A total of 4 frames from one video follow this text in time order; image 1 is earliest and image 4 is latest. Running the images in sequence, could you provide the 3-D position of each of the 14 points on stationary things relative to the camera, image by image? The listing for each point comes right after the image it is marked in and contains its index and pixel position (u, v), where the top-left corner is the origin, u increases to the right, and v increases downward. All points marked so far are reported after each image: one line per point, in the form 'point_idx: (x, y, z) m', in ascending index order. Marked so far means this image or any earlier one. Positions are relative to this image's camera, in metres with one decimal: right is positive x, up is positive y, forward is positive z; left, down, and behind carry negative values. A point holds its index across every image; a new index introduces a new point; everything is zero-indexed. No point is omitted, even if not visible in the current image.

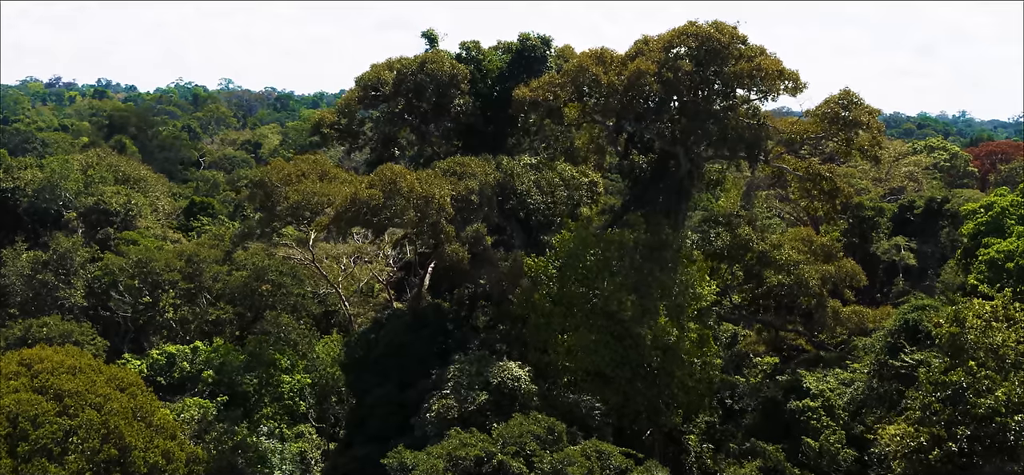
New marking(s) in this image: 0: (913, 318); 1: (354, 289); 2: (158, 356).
0: (+7.2, -1.4, +13.2) m
1: (-4.0, -1.3, +19.1) m
2: (-7.6, -2.5, +15.8) m
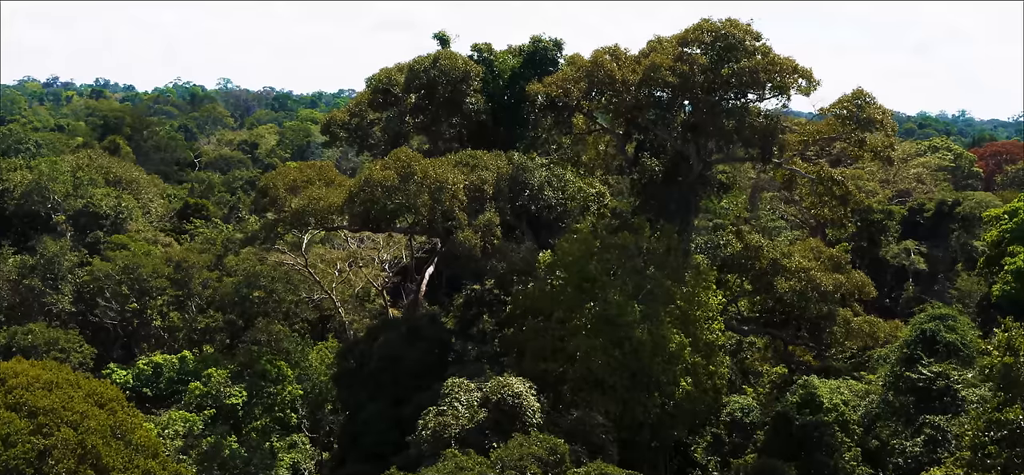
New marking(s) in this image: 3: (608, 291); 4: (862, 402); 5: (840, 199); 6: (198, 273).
0: (+7.2, -1.6, +12.7) m
1: (-4.1, -1.4, +18.5) m
2: (-7.6, -2.7, +15.2) m
3: (+1.6, -0.9, +12.8) m
4: (+6.0, -2.8, +12.6) m
5: (+6.2, +0.7, +13.9) m
6: (-7.9, -0.9, +18.4) m
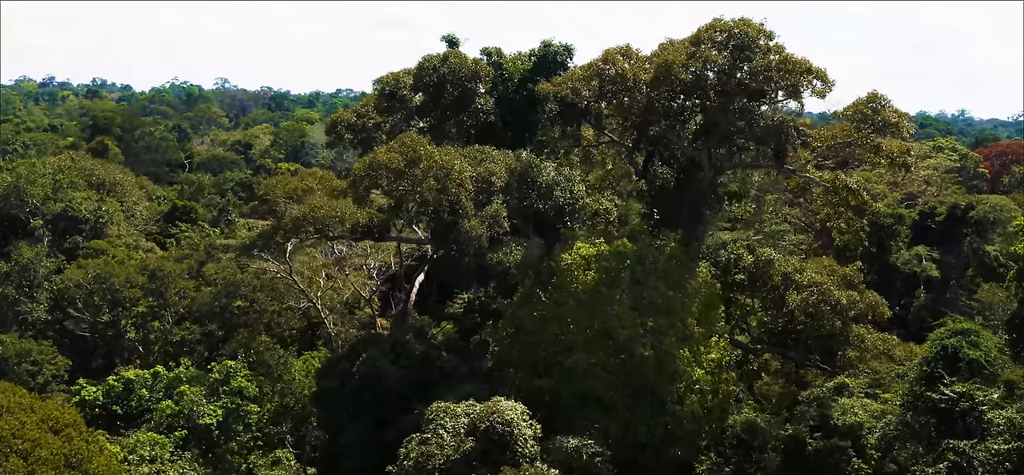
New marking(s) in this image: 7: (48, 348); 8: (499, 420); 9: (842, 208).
0: (+7.1, -1.7, +11.8) m
1: (-4.2, -1.6, +17.7) m
2: (-7.7, -2.8, +14.3) m
3: (+1.5, -1.1, +12.0) m
4: (+5.9, -3.0, +11.8) m
5: (+6.1, +0.5, +13.1) m
6: (-8.0, -1.1, +17.5) m
7: (-10.7, -2.6, +17.1) m
8: (-0.2, -2.5, +9.9) m
9: (+5.9, +0.5, +13.1) m
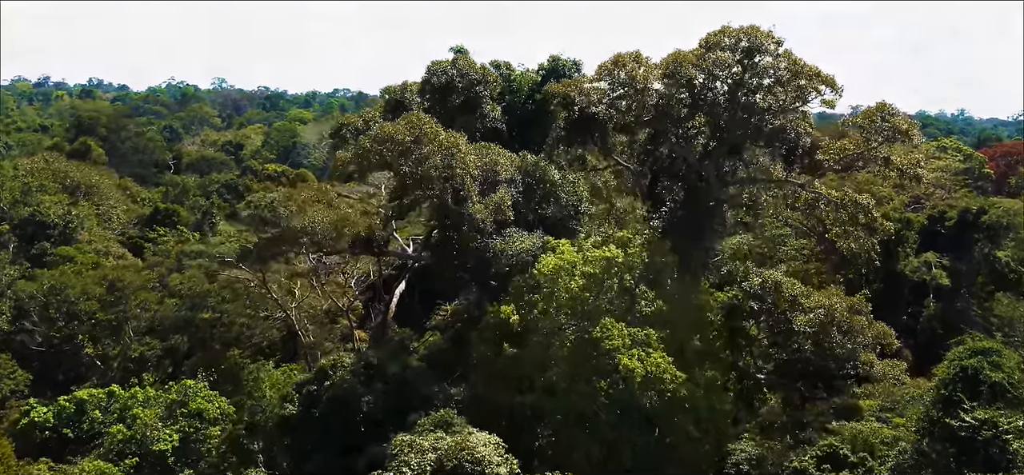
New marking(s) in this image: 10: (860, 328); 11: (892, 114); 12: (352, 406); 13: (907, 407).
0: (+6.8, -1.9, +10.8) m
1: (-4.5, -1.8, +16.7) m
2: (-8.0, -3.0, +13.3) m
3: (+1.2, -1.2, +10.9) m
4: (+5.5, -3.1, +10.7) m
5: (+5.8, +0.4, +12.1) m
6: (-8.3, -1.2, +16.5) m
7: (-11.1, -2.7, +16.0) m
8: (-0.5, -2.6, +8.9) m
9: (+5.6, +0.4, +12.1) m
10: (+5.7, -1.3, +12.1) m
11: (+6.0, +2.1, +11.5) m
12: (-2.6, -2.7, +12.0) m
13: (+6.2, -2.6, +11.6) m
